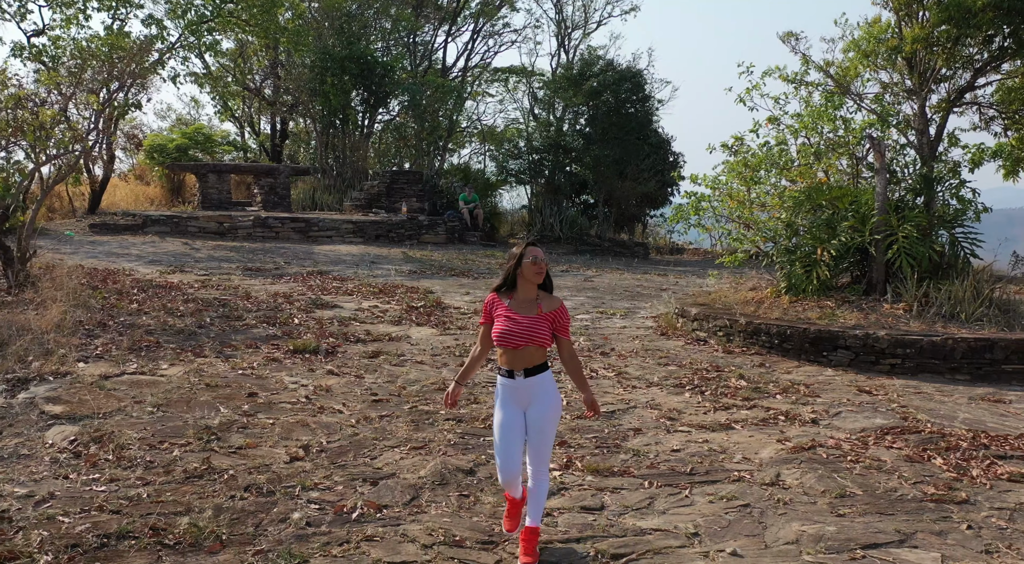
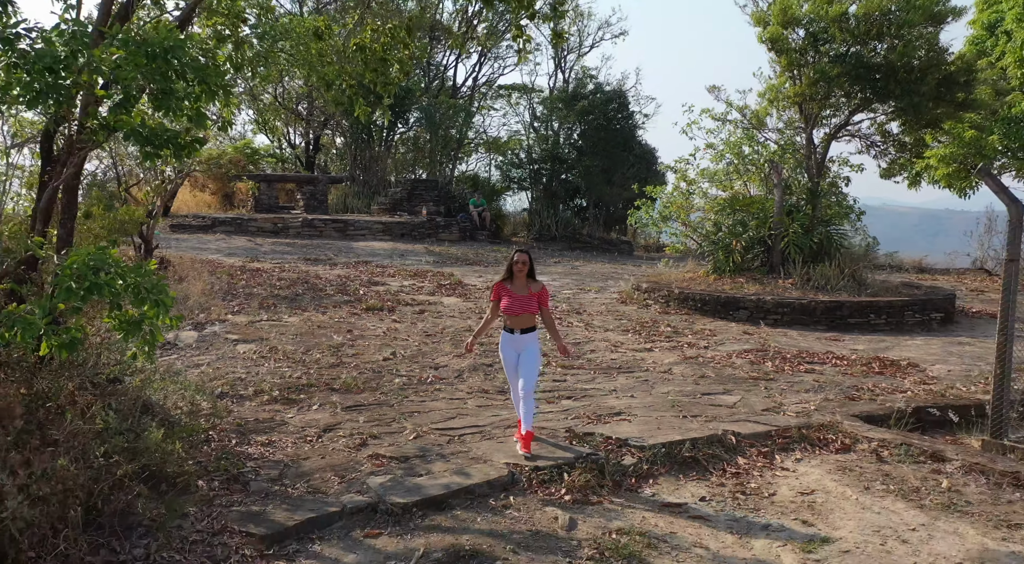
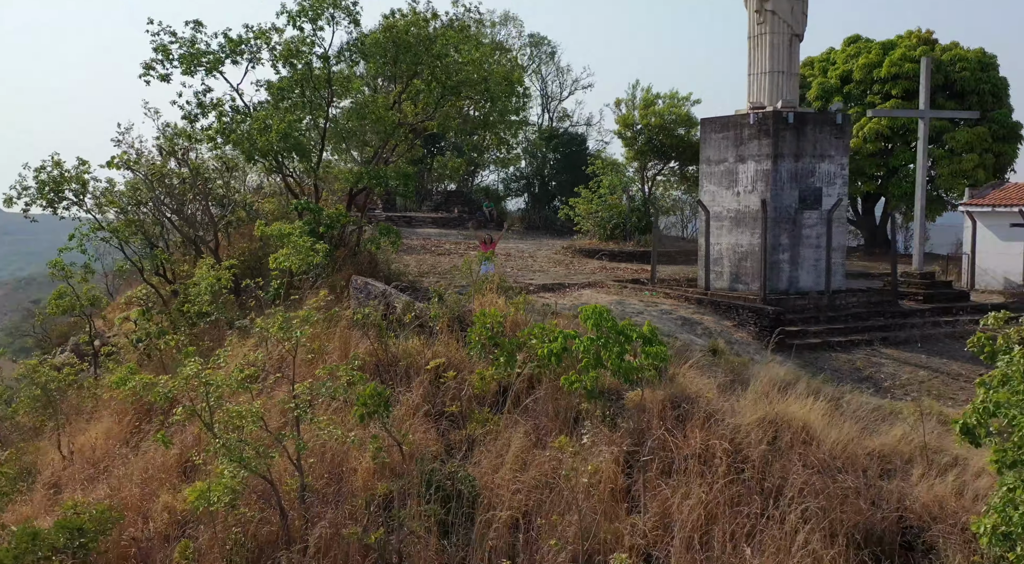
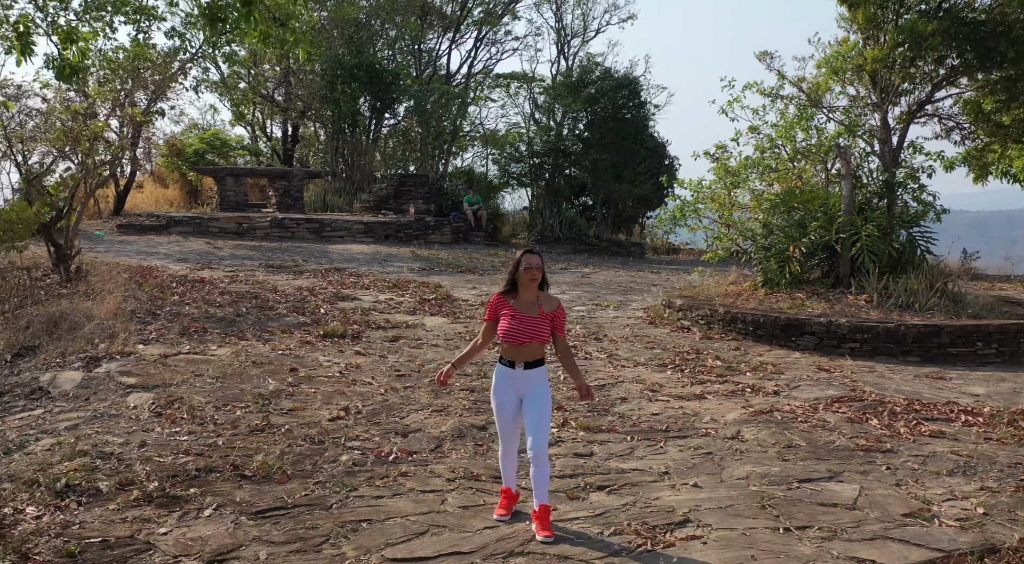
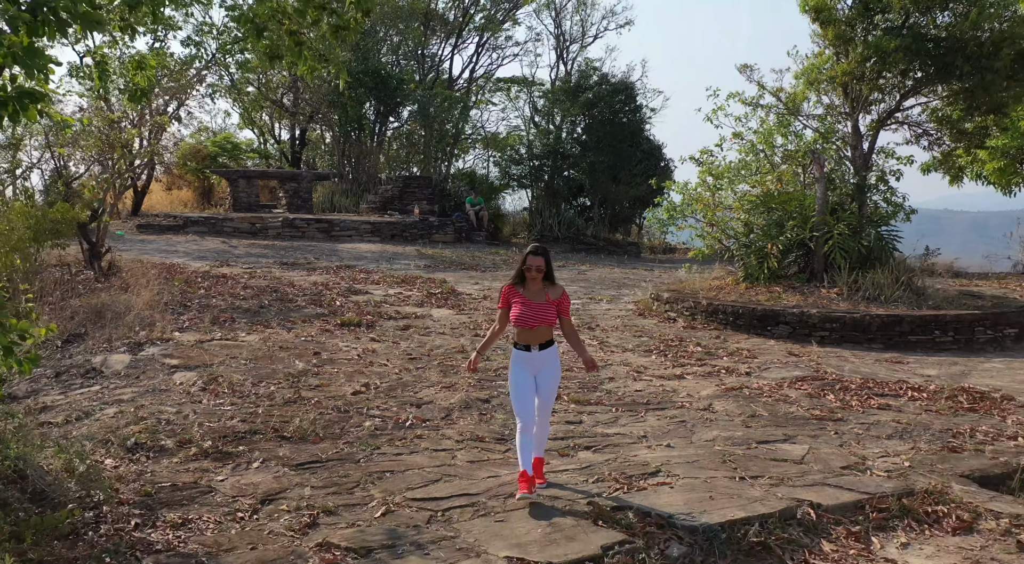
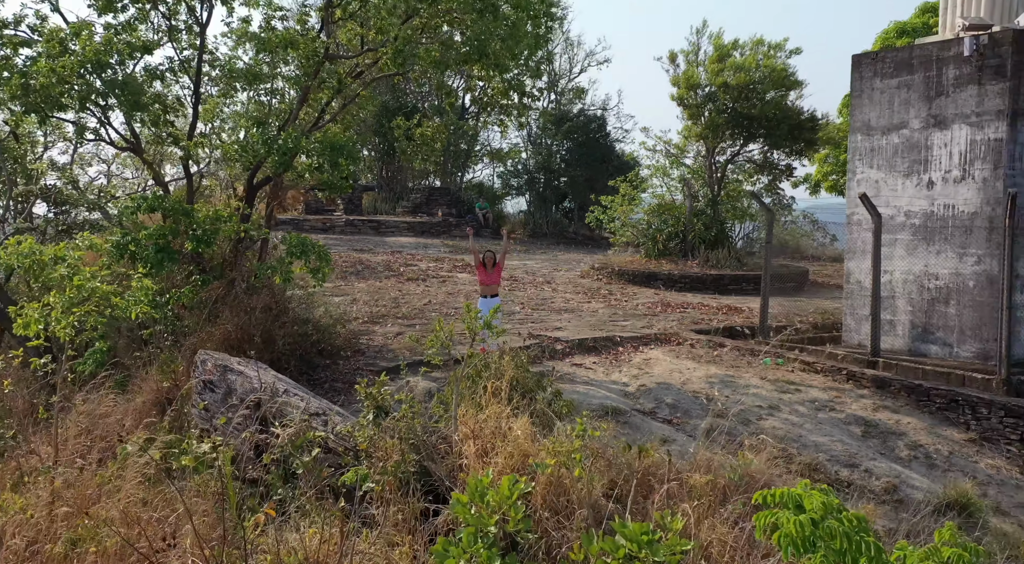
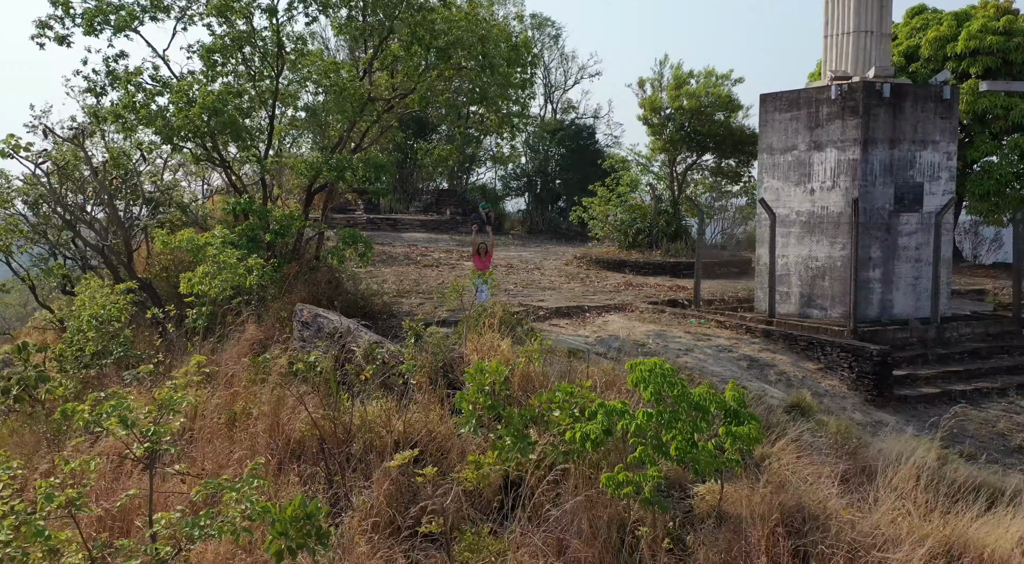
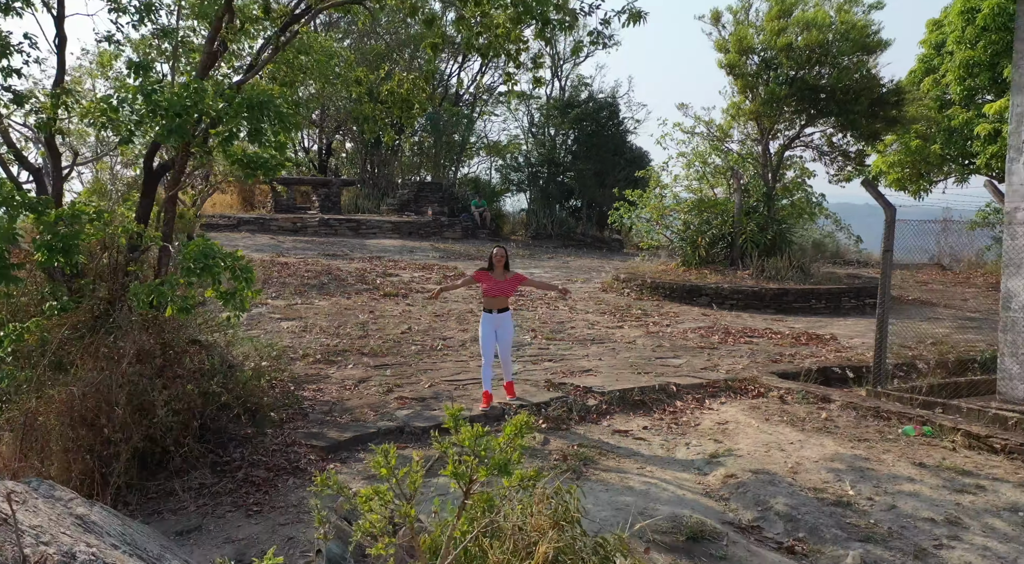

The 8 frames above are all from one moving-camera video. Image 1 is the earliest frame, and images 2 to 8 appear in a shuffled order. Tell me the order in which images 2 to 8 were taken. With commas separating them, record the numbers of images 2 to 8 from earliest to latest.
4, 5, 2, 8, 6, 7, 3
